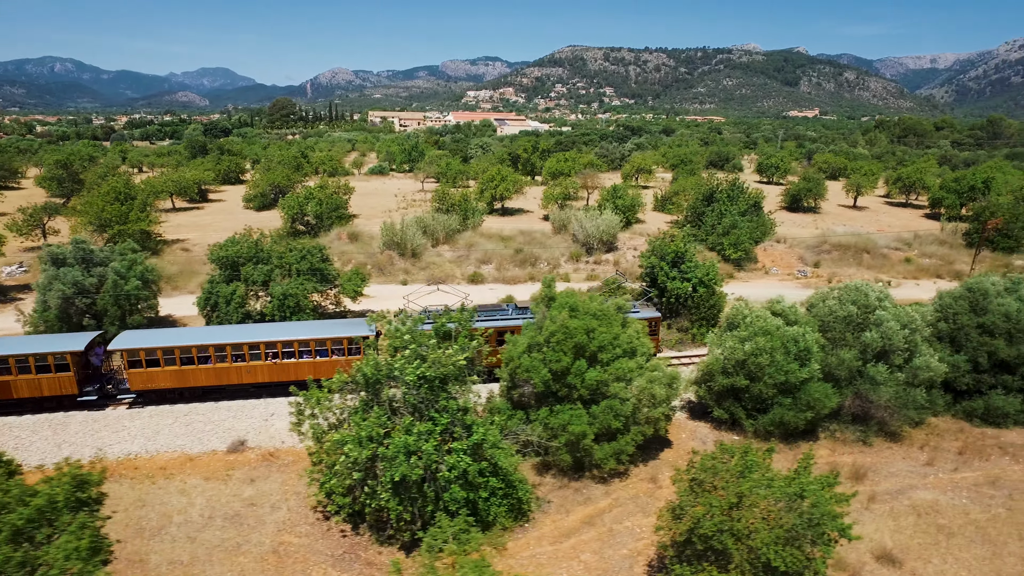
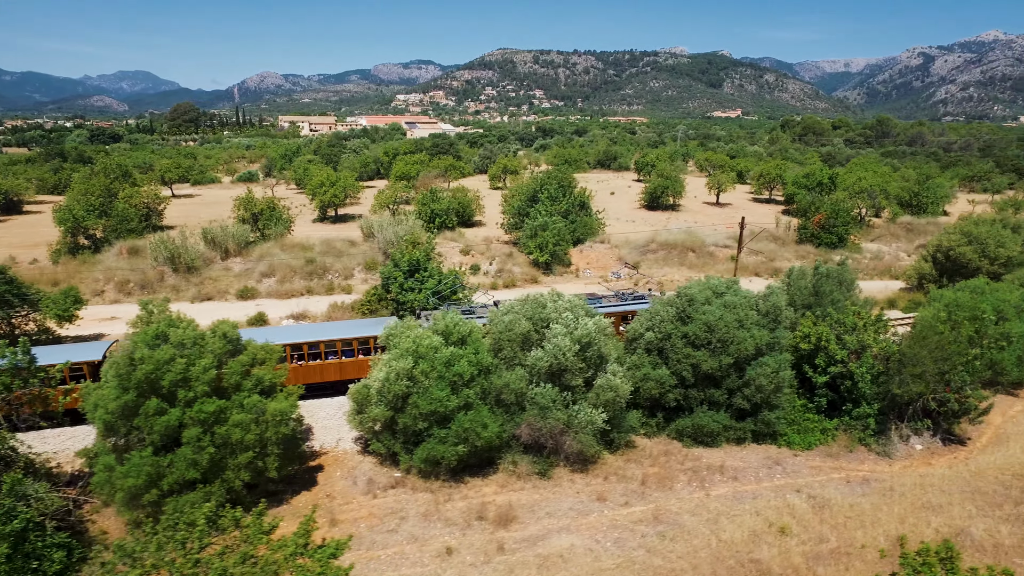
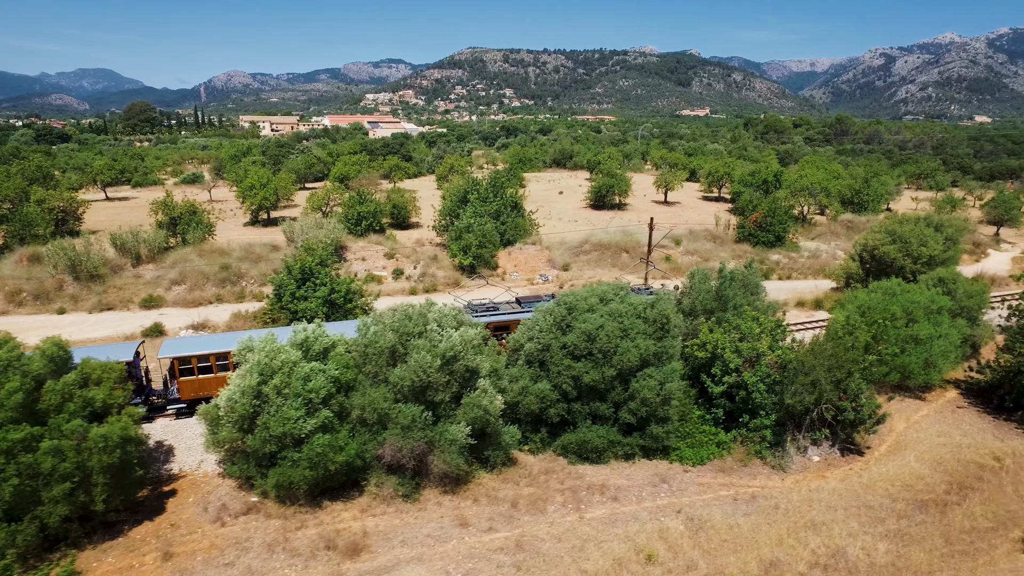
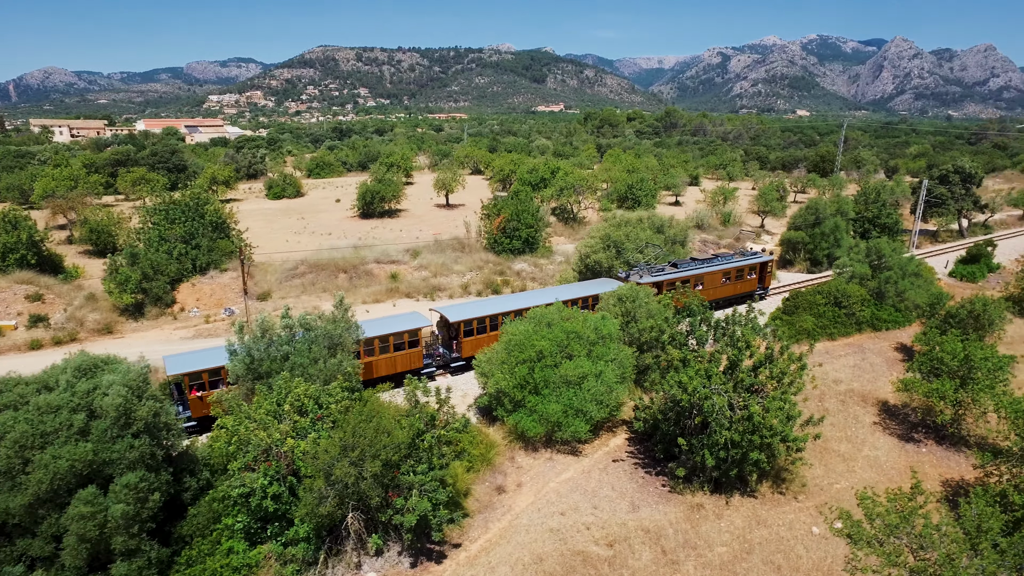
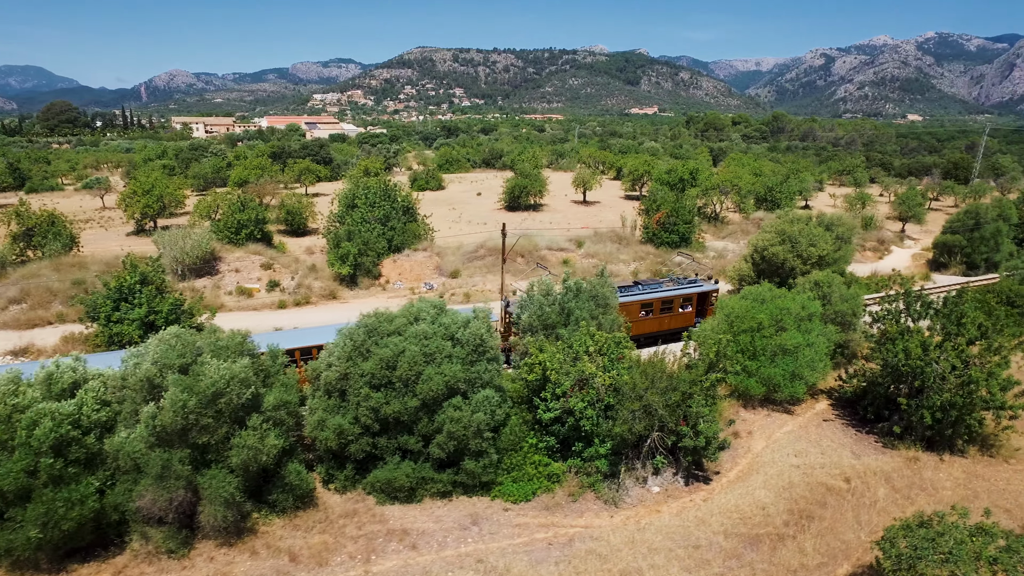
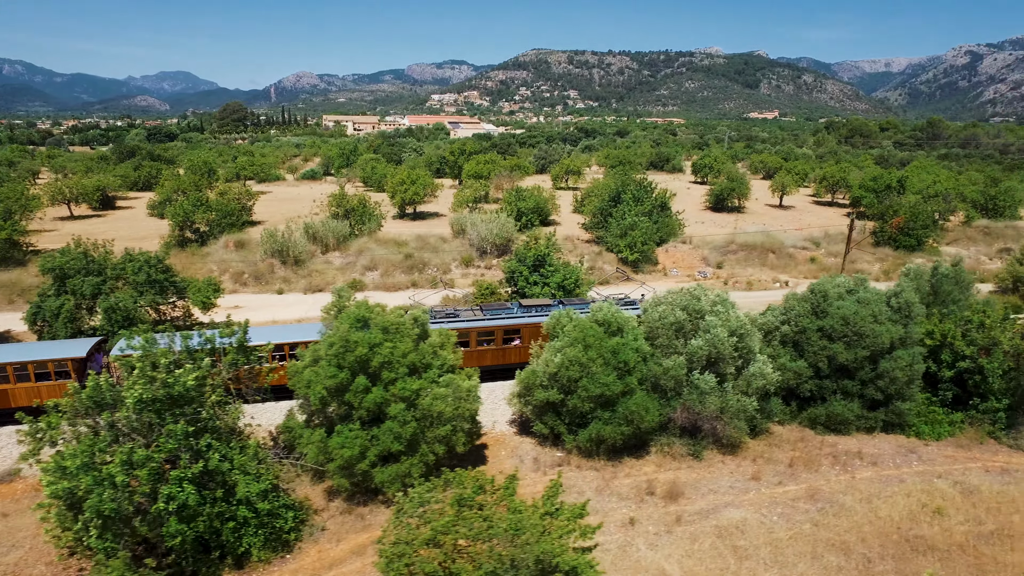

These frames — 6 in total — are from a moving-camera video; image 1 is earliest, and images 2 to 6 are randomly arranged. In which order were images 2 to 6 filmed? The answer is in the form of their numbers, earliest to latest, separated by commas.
6, 2, 3, 5, 4
